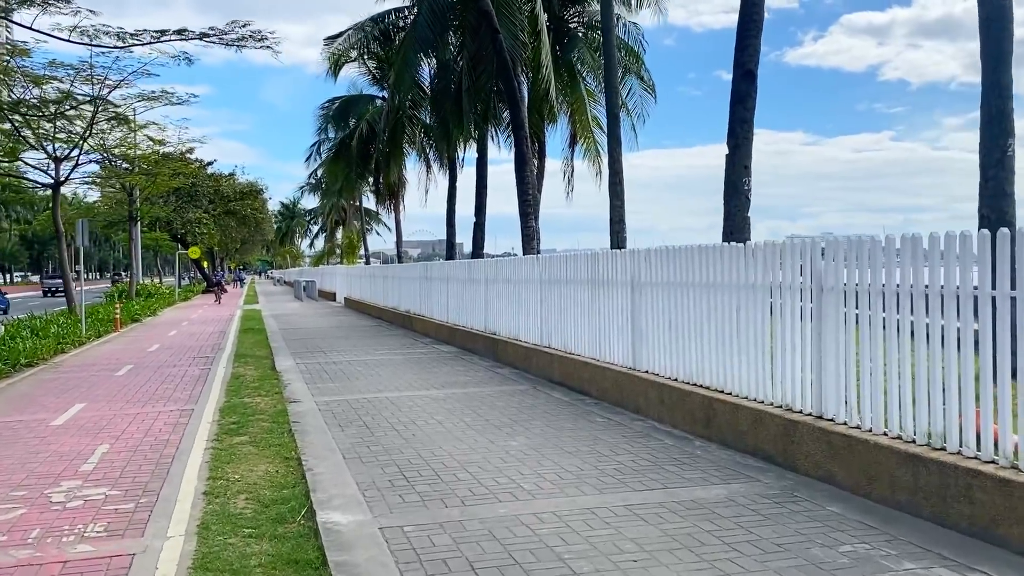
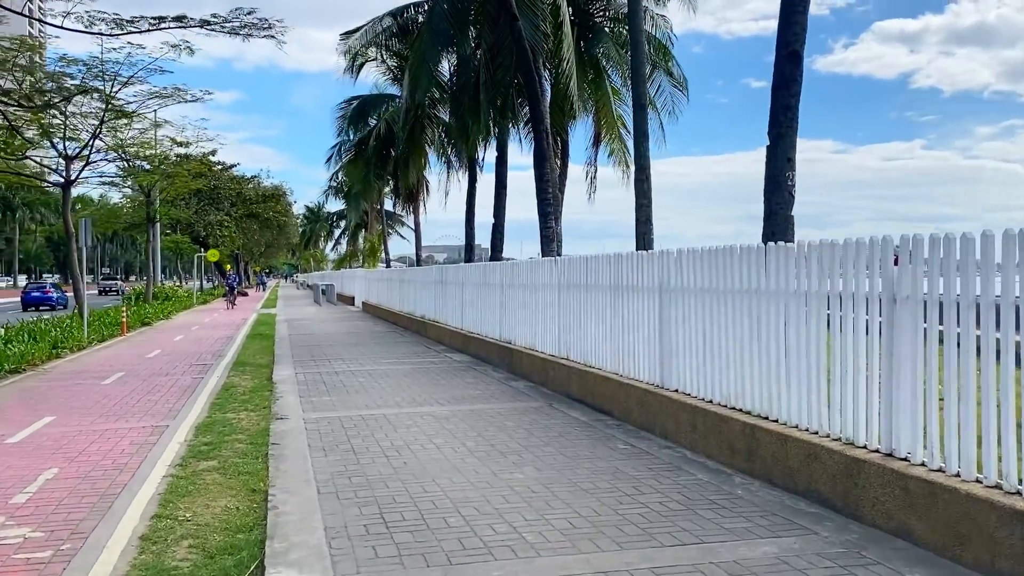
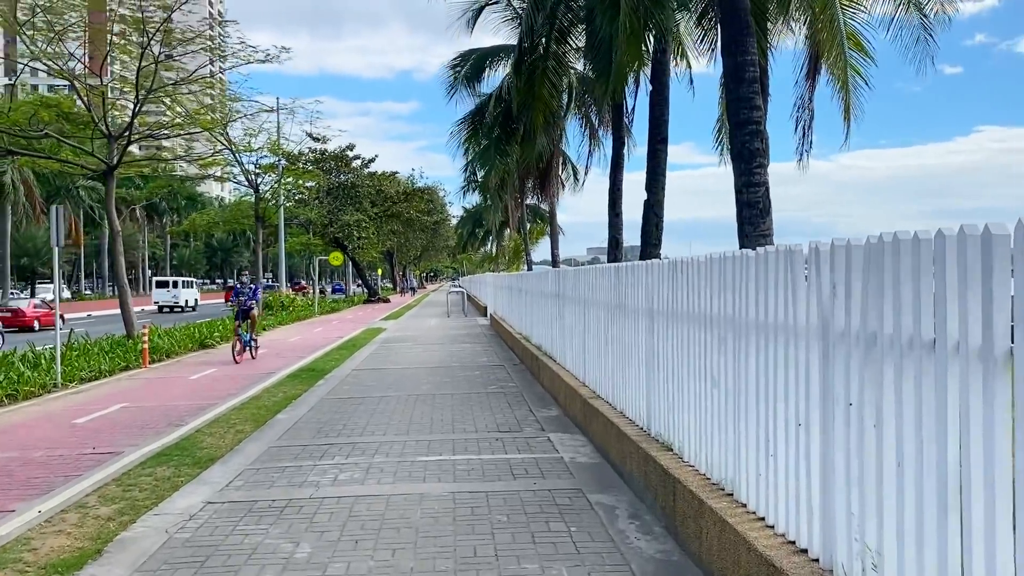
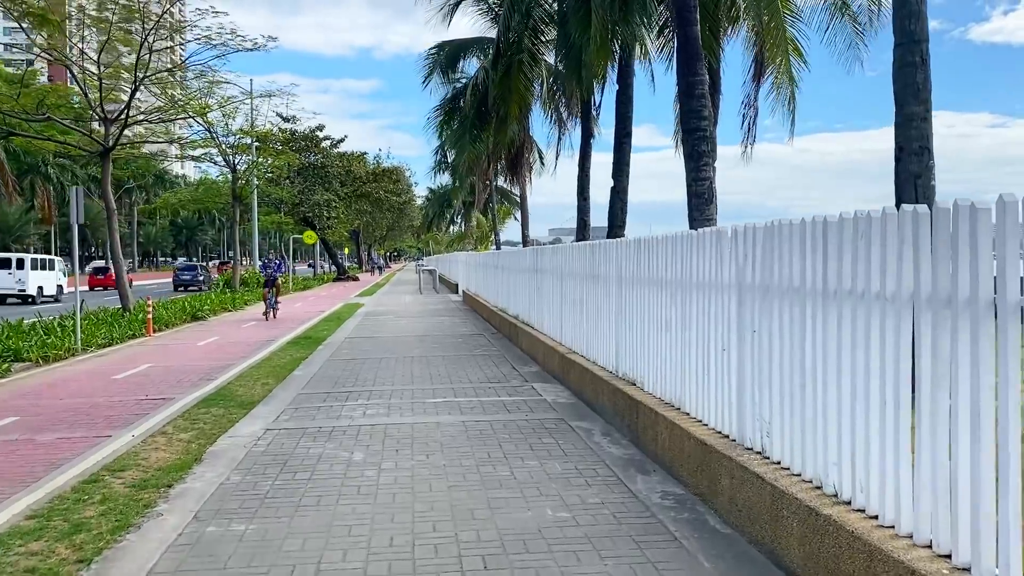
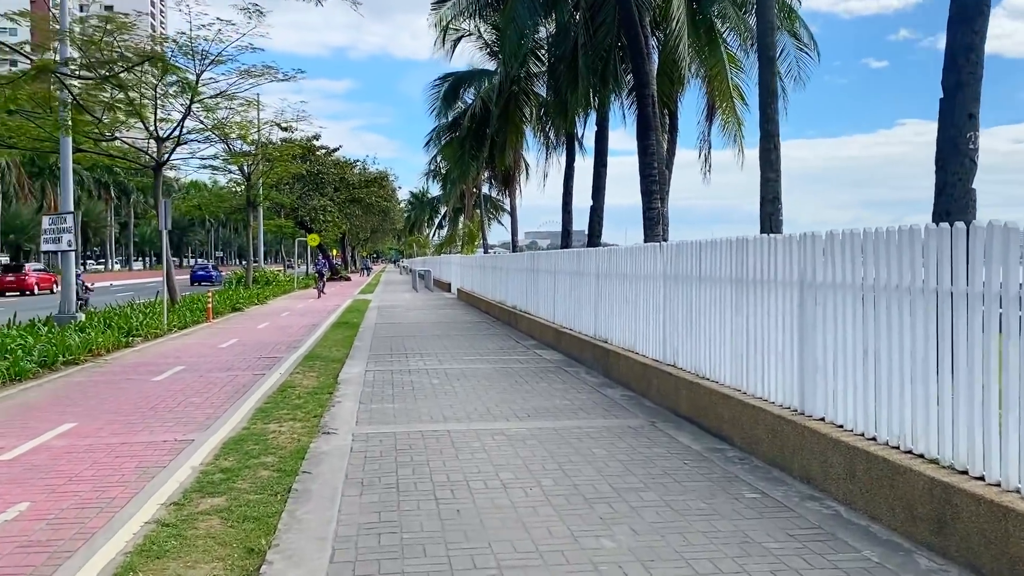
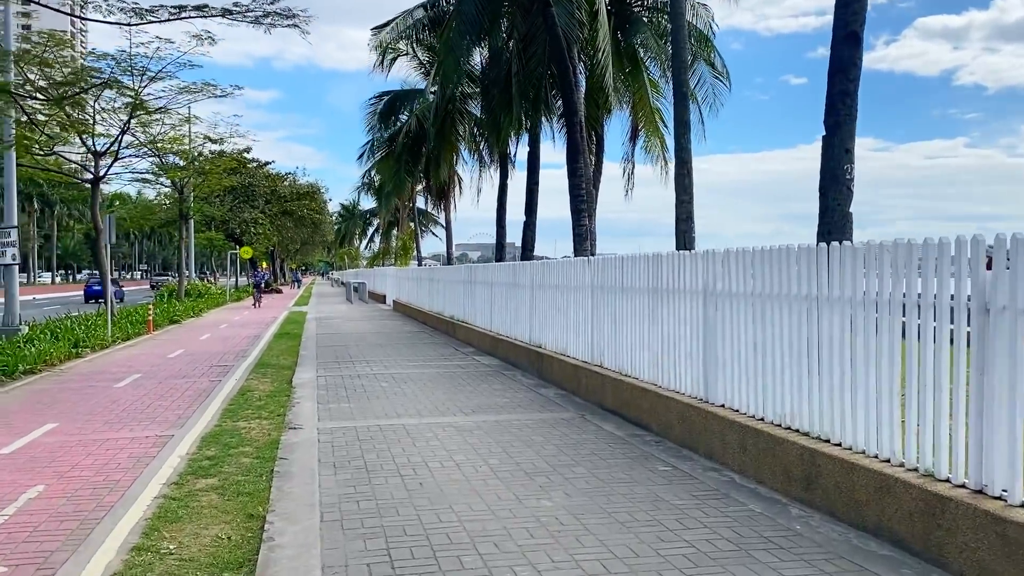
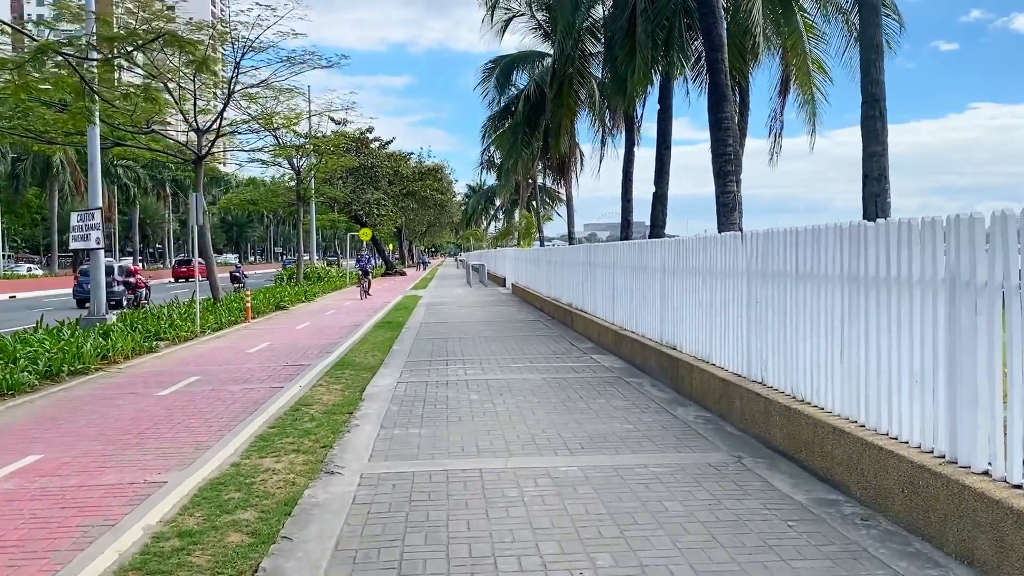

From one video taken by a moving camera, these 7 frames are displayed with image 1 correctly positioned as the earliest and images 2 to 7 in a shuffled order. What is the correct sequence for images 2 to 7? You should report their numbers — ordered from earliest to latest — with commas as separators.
2, 6, 5, 7, 4, 3
